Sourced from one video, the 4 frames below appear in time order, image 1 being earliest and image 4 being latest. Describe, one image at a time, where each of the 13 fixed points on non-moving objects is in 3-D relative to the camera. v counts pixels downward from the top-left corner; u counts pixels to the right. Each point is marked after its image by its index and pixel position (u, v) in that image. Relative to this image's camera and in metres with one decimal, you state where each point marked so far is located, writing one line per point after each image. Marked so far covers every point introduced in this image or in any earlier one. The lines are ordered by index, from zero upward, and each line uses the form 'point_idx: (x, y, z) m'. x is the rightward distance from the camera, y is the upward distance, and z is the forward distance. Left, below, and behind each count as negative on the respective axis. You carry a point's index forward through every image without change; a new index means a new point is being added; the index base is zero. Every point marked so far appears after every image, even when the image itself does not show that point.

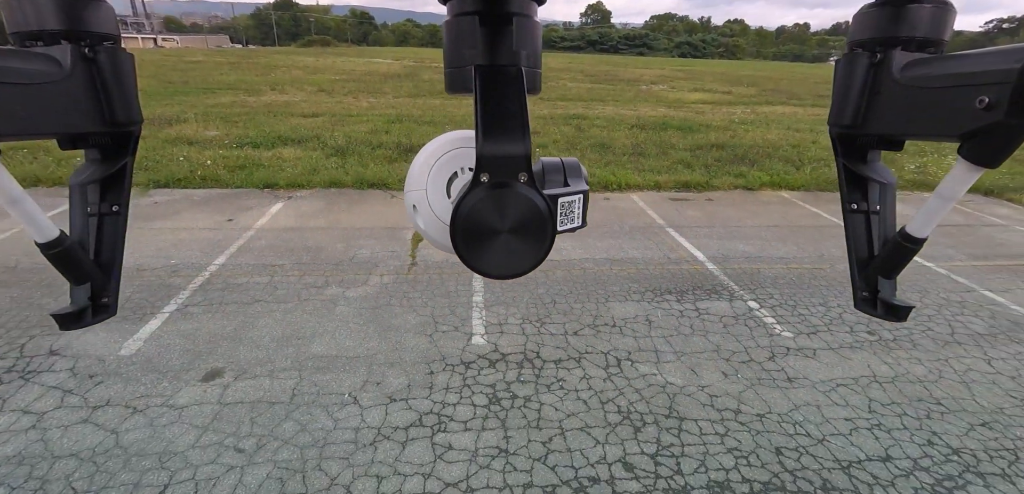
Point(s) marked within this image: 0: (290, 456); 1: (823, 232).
0: (-1.1, -1.0, +2.5) m
1: (+3.4, +0.2, +5.8) m
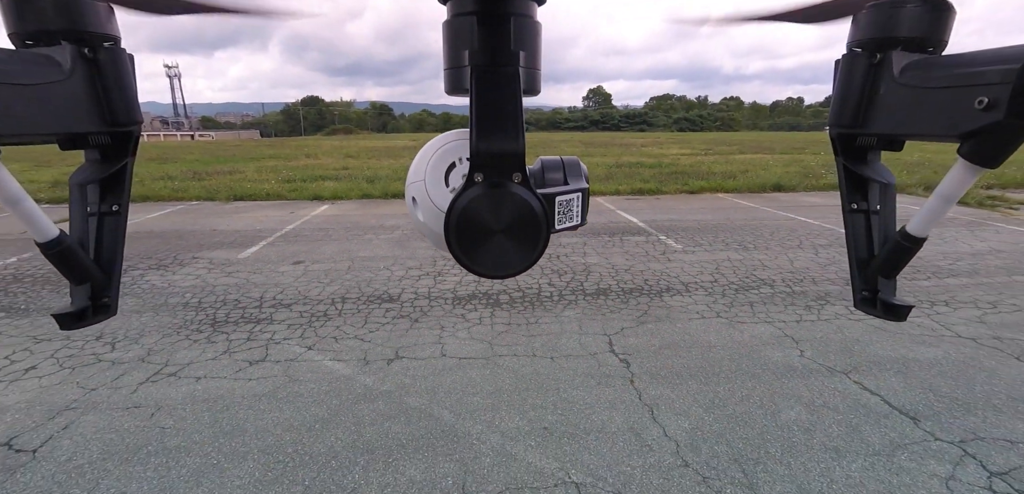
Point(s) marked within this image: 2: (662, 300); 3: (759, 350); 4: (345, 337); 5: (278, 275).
0: (-1.3, -0.3, +4.2) m
1: (+3.3, +0.6, +7.5) m
2: (+1.1, -0.4, +3.8) m
3: (+1.4, -0.6, +3.0) m
4: (-1.0, -0.5, +3.2) m
5: (-2.0, -0.2, +4.4) m
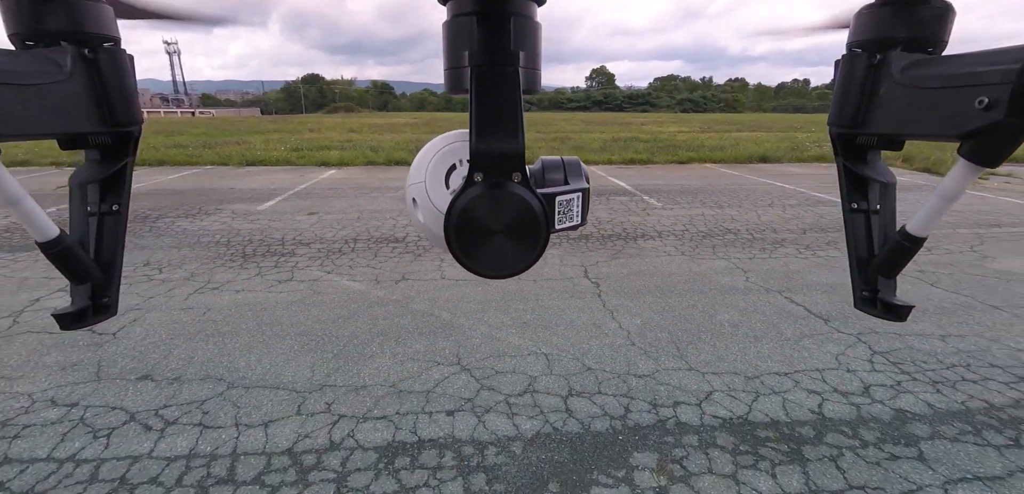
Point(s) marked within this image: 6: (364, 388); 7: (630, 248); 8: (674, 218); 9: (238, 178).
0: (-1.4, +0.2, +4.7) m
1: (+3.2, +1.1, +8.0) m
2: (+1.0, 0.0, +4.3) m
3: (+1.4, -0.2, +3.5) m
4: (-1.1, -0.1, +3.7) m
5: (-2.1, +0.2, +4.9) m
6: (-0.6, -0.6, +2.1) m
7: (+0.9, 0.0, +4.1) m
8: (+1.6, +0.3, +5.2) m
9: (-4.0, +1.0, +7.4) m
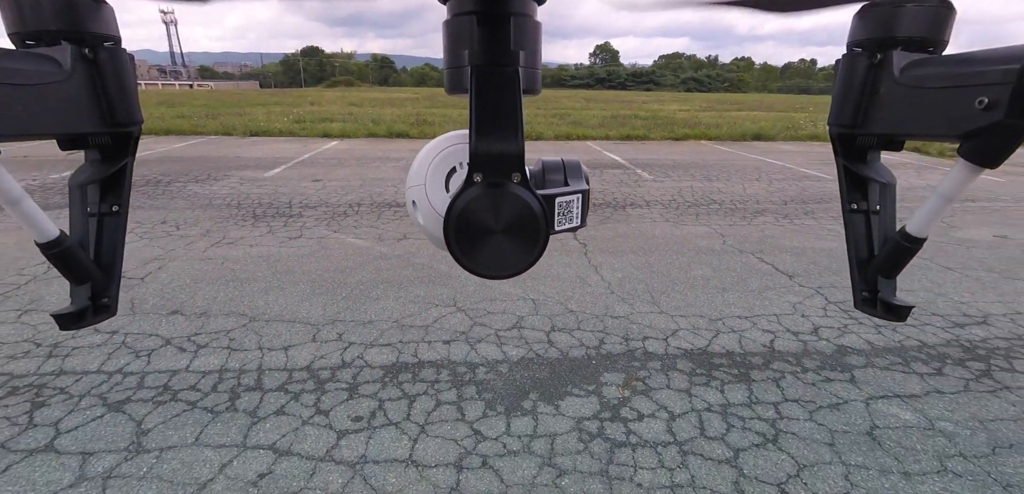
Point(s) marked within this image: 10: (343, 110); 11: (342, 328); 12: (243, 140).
0: (-1.4, +0.5, +4.9) m
1: (+3.2, +1.5, +8.2) m
2: (+1.0, +0.3, +4.6) m
3: (+1.3, +0.1, +3.7) m
4: (-1.1, +0.2, +3.9) m
5: (-2.1, +0.6, +5.1) m
6: (-0.7, -0.4, +2.4) m
7: (+0.9, +0.3, +4.4) m
8: (+1.6, +0.6, +5.4) m
9: (-4.0, +1.5, +7.6) m
10: (-5.1, +4.1, +15.4) m
11: (-0.8, -0.4, +2.3) m
12: (-4.4, +1.7, +8.3) m
